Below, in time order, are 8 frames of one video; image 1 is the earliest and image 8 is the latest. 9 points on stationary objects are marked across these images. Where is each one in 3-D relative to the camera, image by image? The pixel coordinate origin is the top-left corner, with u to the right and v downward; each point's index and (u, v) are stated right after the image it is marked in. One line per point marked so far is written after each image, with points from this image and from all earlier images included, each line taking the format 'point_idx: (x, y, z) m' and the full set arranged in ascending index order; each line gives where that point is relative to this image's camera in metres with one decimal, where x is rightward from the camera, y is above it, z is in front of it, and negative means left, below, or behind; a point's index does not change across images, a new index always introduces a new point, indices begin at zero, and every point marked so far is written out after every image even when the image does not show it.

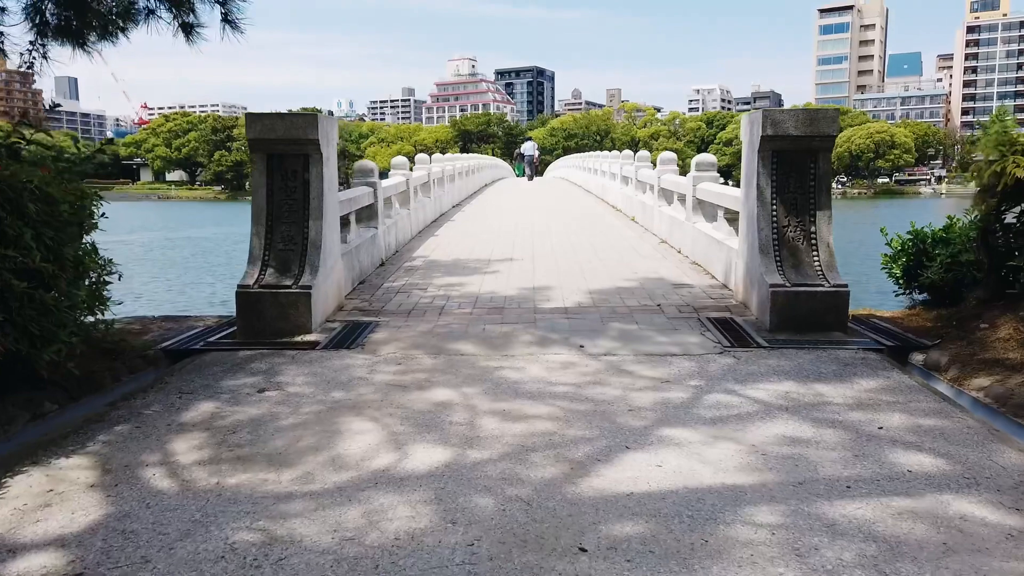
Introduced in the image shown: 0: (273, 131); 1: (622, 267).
0: (-1.8, +1.2, +6.1) m
1: (+1.2, +0.2, +8.5) m
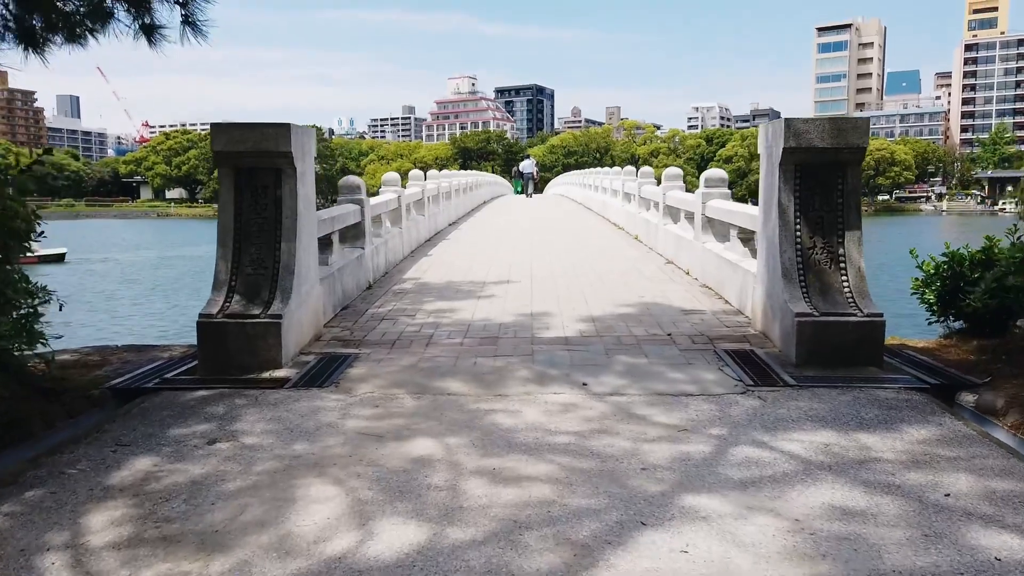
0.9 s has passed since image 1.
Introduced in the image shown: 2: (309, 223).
0: (-1.9, +1.0, +5.5) m
1: (+1.1, 0.0, +7.9) m
2: (-1.5, +0.5, +6.0) m
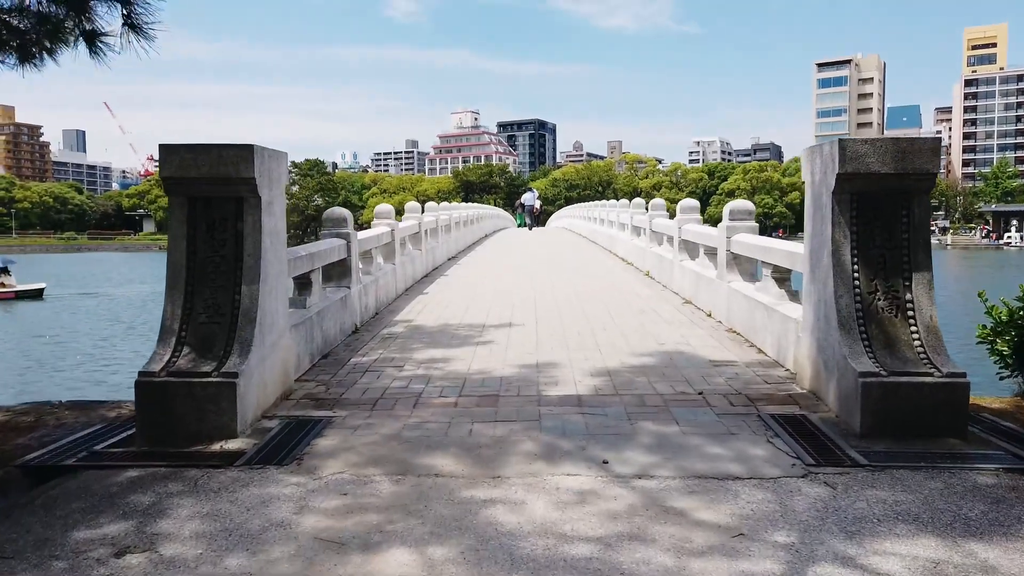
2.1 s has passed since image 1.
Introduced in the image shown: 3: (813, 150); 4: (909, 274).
0: (-1.8, +0.7, +4.7) m
1: (+1.1, -0.4, +7.0) m
2: (-1.5, +0.2, +5.2) m
3: (+1.8, +0.8, +4.9) m
4: (+2.3, +0.1, +4.6) m
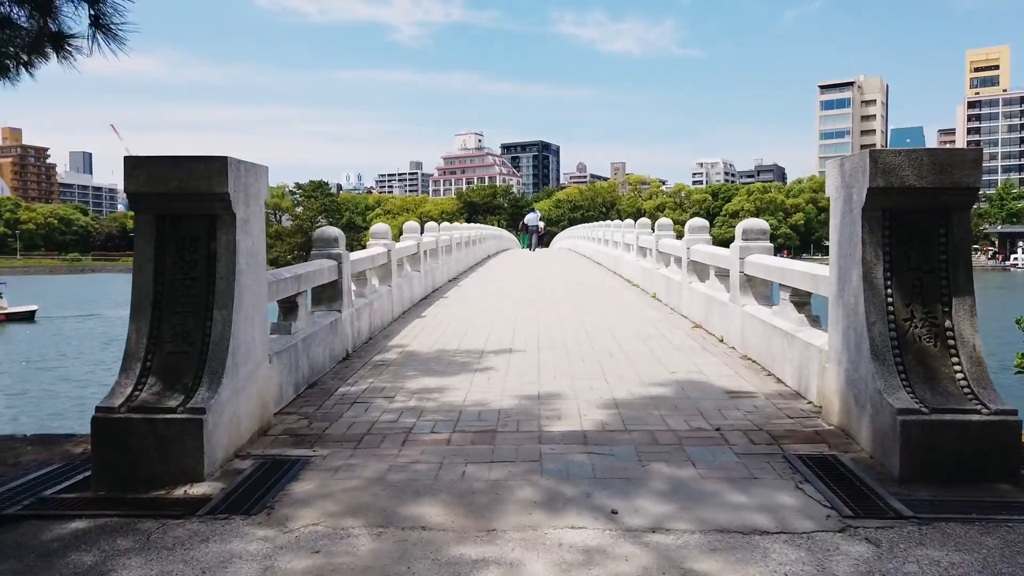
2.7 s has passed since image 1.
0: (-1.9, +0.6, +4.3) m
1: (+1.1, -0.6, +6.6) m
2: (-1.5, 0.0, +4.8) m
3: (+1.8, +0.7, +4.5) m
4: (+2.3, -0.1, +4.2) m
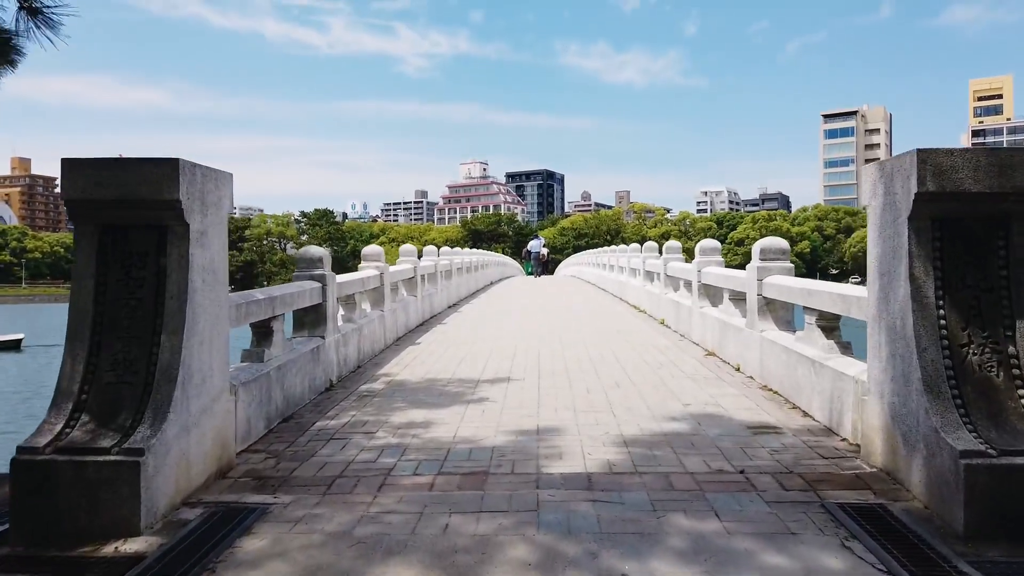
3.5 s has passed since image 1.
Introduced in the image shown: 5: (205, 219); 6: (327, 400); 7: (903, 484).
0: (-1.9, +0.5, +3.7) m
1: (+1.1, -0.8, +6.0) m
2: (-1.5, -0.1, +4.2) m
3: (+1.8, +0.6, +3.9) m
4: (+2.2, -0.1, +3.6) m
5: (-1.5, +0.4, +4.0) m
6: (-1.4, -0.9, +6.2) m
7: (+1.8, -0.9, +3.7) m
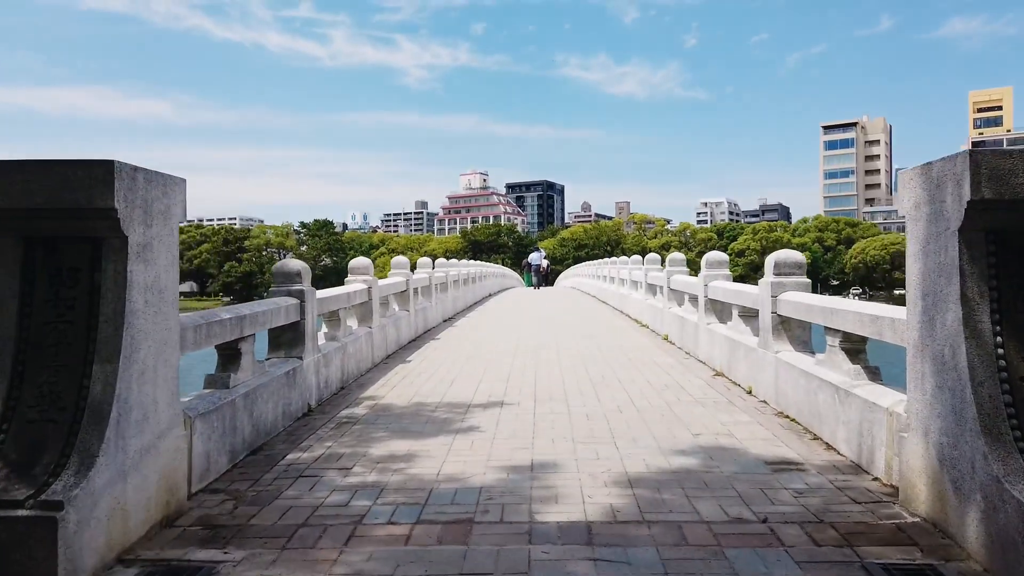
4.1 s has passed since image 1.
0: (-1.9, +0.4, +3.2) m
1: (+1.1, -0.9, +5.4) m
2: (-1.6, -0.2, +3.7) m
3: (+1.8, +0.5, +3.4) m
4: (+2.2, -0.2, +3.1) m
5: (-1.6, +0.3, +3.5) m
6: (-1.5, -1.0, +5.6) m
7: (+1.8, -1.0, +3.2) m
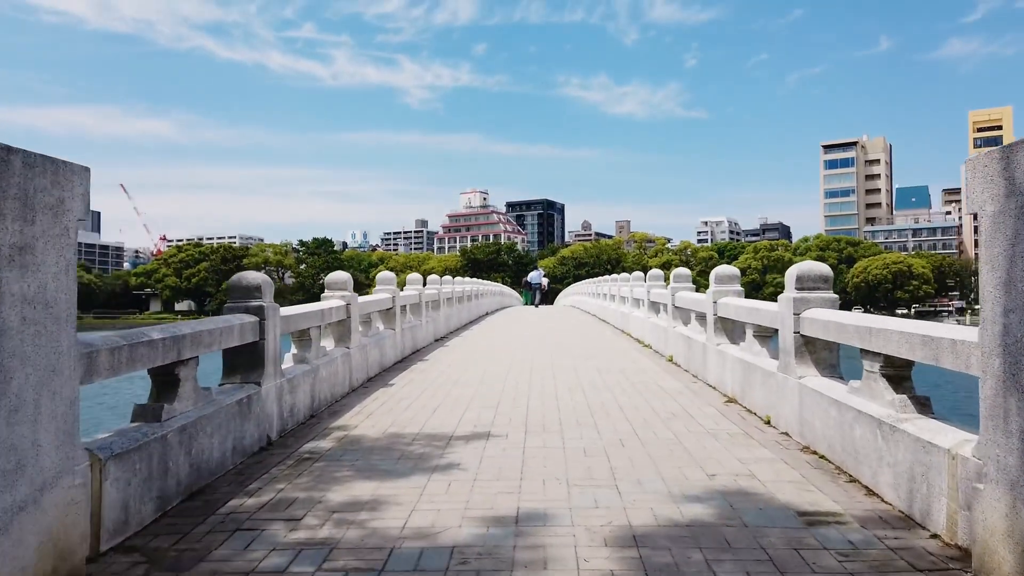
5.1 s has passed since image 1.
0: (-2.0, +0.3, +2.5) m
1: (+1.0, -1.0, +4.7) m
2: (-1.7, -0.2, +3.0) m
3: (+1.7, +0.5, +2.7) m
4: (+2.1, -0.3, +2.4) m
5: (-1.7, +0.2, +2.8) m
6: (-1.5, -1.1, +4.9) m
7: (+1.7, -1.0, +2.5) m
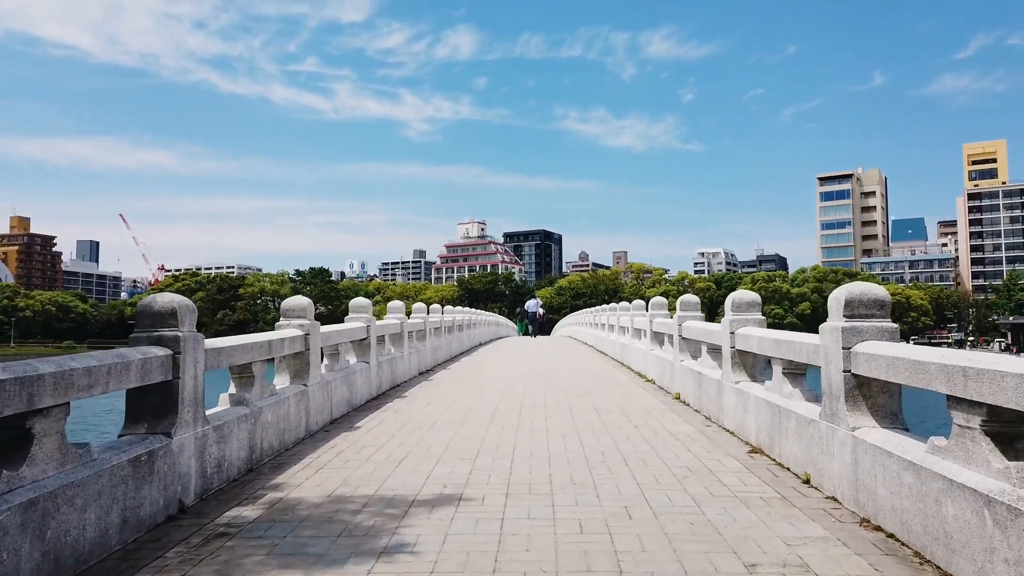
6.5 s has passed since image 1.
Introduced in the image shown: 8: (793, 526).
0: (-2.1, +0.3, +1.4) m
1: (+0.9, -1.1, +3.6) m
2: (-1.8, -0.3, +1.8) m
3: (+1.6, +0.4, +1.7) m
4: (+2.0, -0.3, +1.3) m
5: (-1.8, +0.2, +1.7) m
6: (-1.7, -1.2, +3.7) m
7: (+1.6, -1.1, +1.3) m
8: (+1.4, -1.1, +3.9) m
